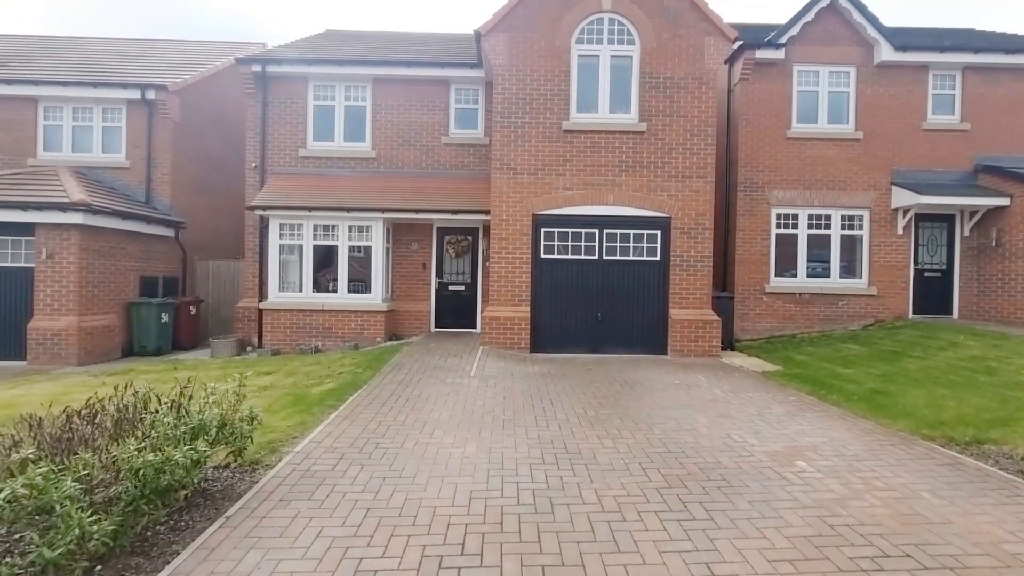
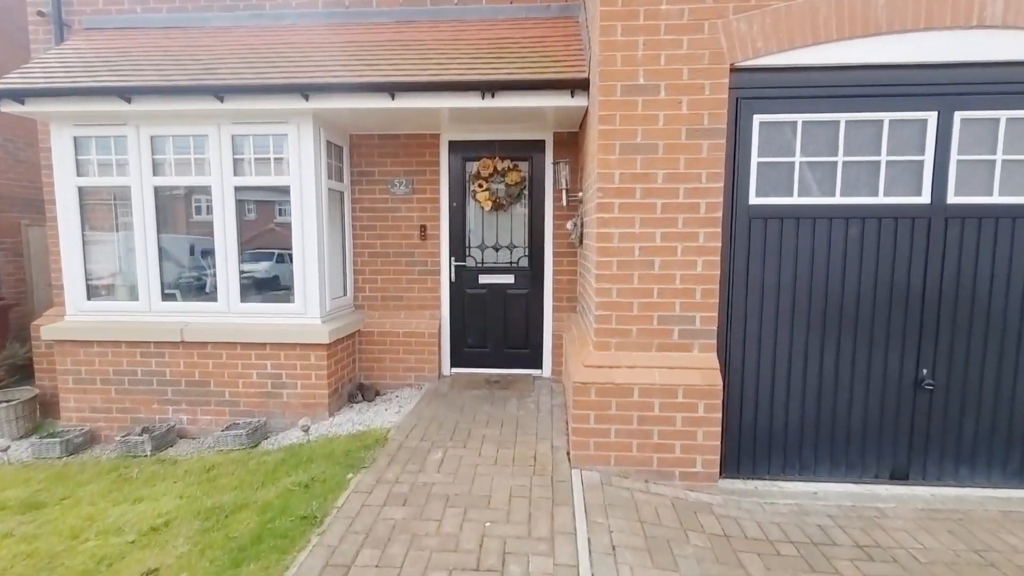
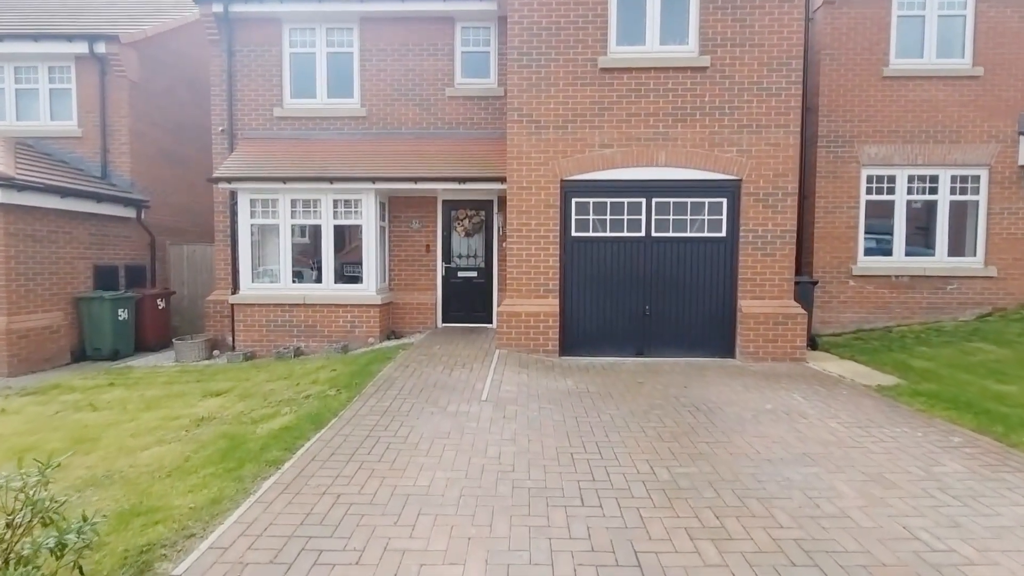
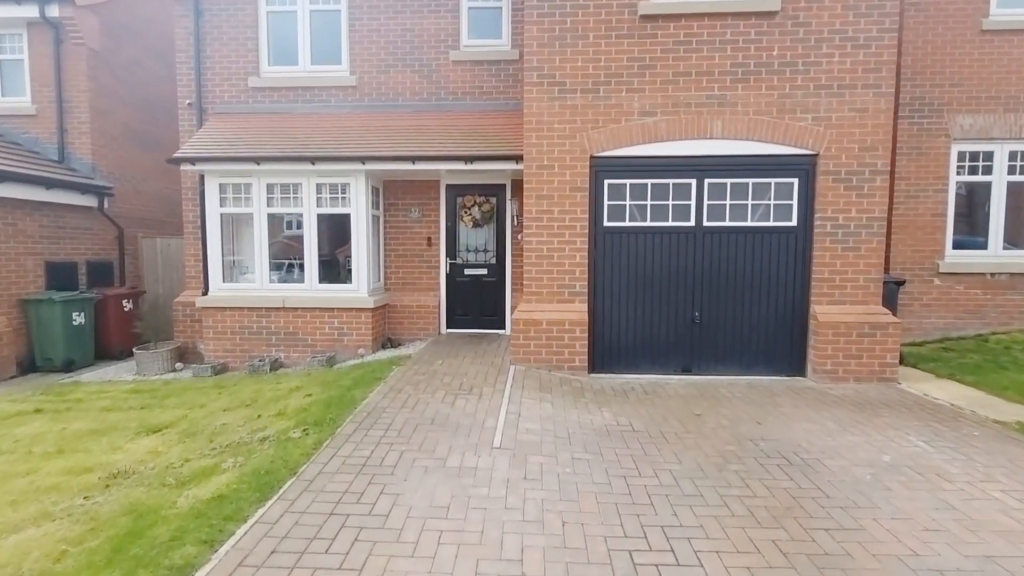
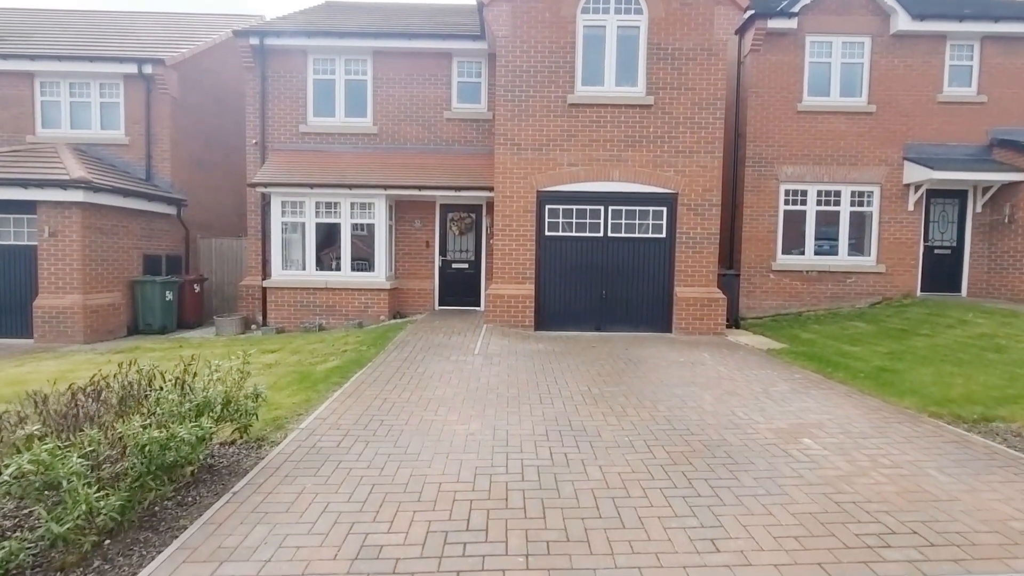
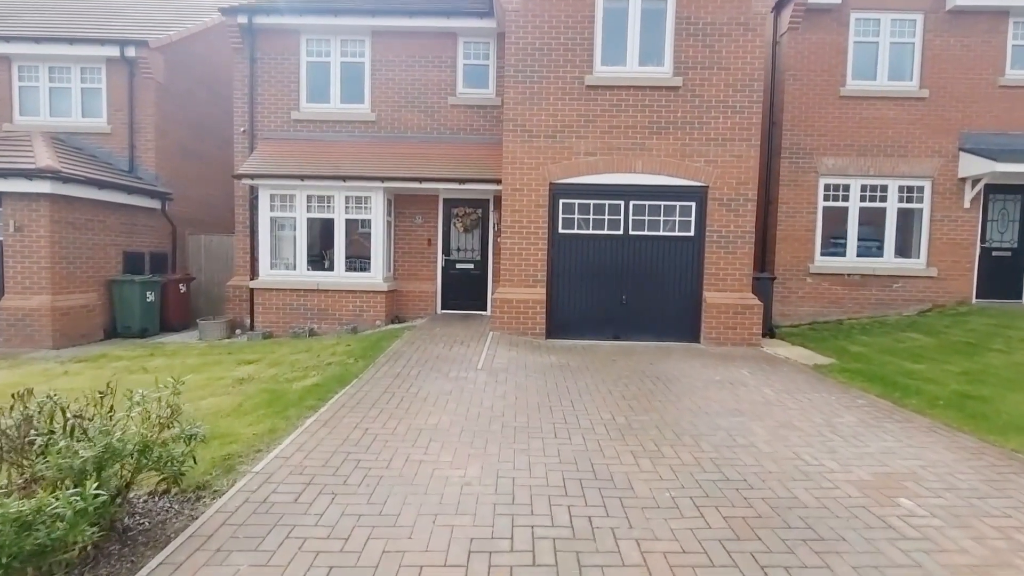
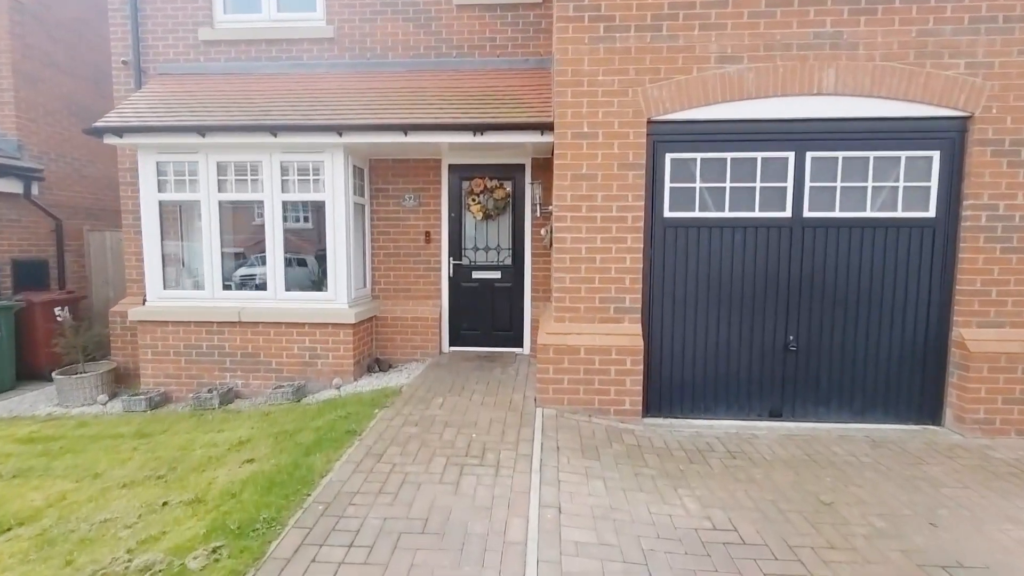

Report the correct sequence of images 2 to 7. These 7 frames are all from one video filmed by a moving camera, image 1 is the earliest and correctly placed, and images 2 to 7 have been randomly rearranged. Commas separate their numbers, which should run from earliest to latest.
5, 6, 3, 4, 7, 2
